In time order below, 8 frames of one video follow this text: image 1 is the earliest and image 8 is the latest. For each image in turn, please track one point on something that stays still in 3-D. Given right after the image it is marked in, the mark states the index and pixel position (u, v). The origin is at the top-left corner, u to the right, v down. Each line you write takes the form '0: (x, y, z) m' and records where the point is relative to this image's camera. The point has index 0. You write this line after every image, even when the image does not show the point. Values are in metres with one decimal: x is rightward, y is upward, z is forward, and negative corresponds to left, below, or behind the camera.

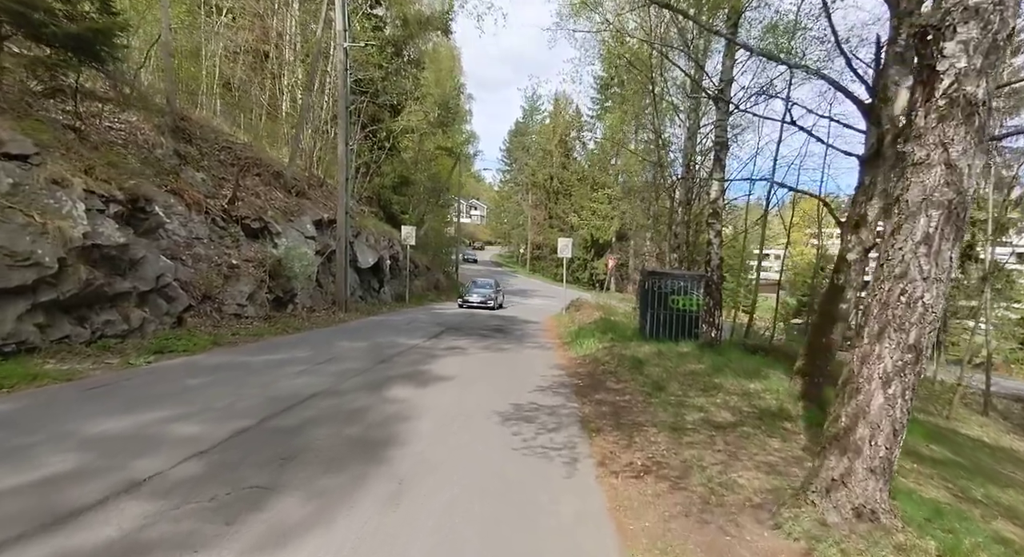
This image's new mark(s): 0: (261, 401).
0: (-3.0, -1.5, +7.1) m
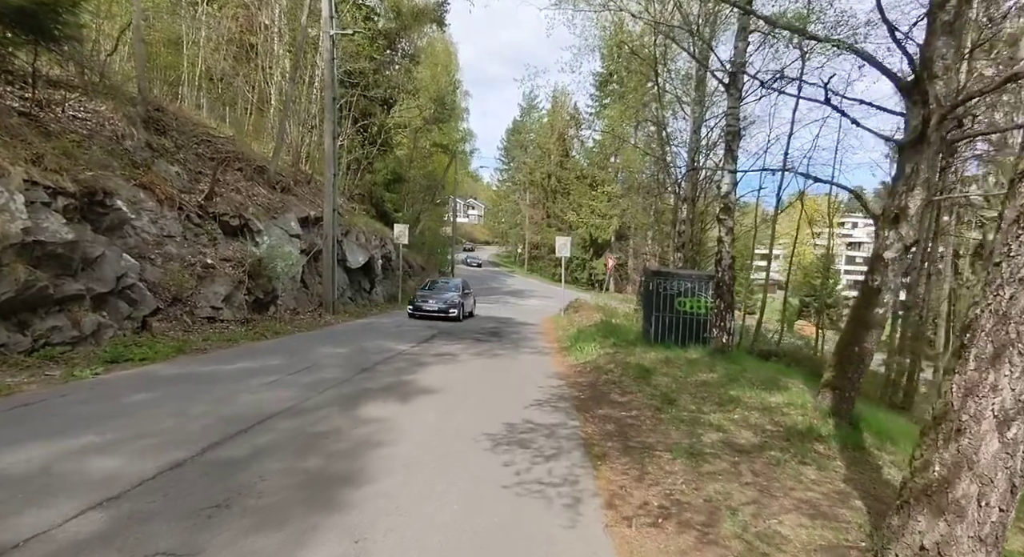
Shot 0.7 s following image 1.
0: (-3.1, -1.5, +6.1) m
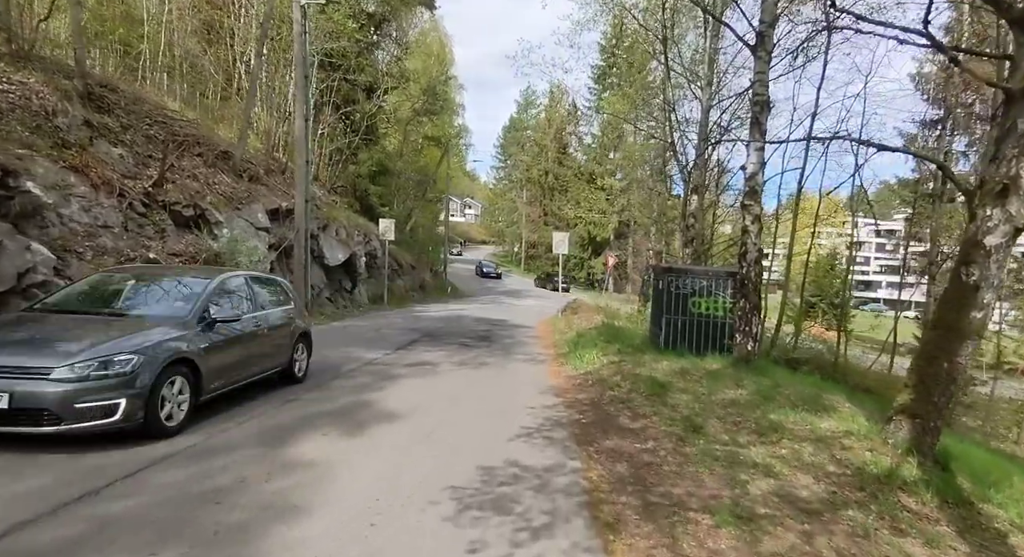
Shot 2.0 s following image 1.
0: (-3.3, -1.4, +4.3) m
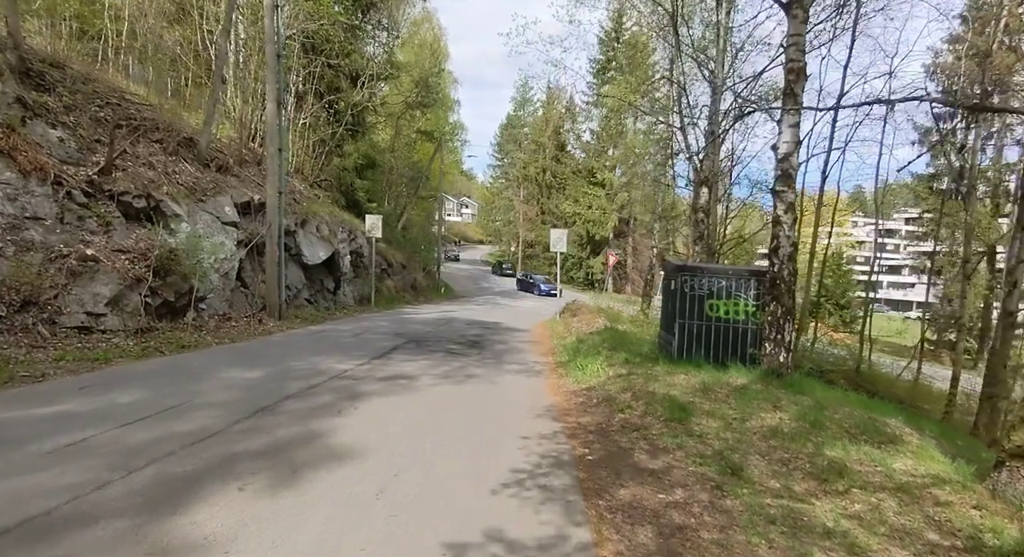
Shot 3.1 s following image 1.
0: (-3.4, -1.4, +2.7) m
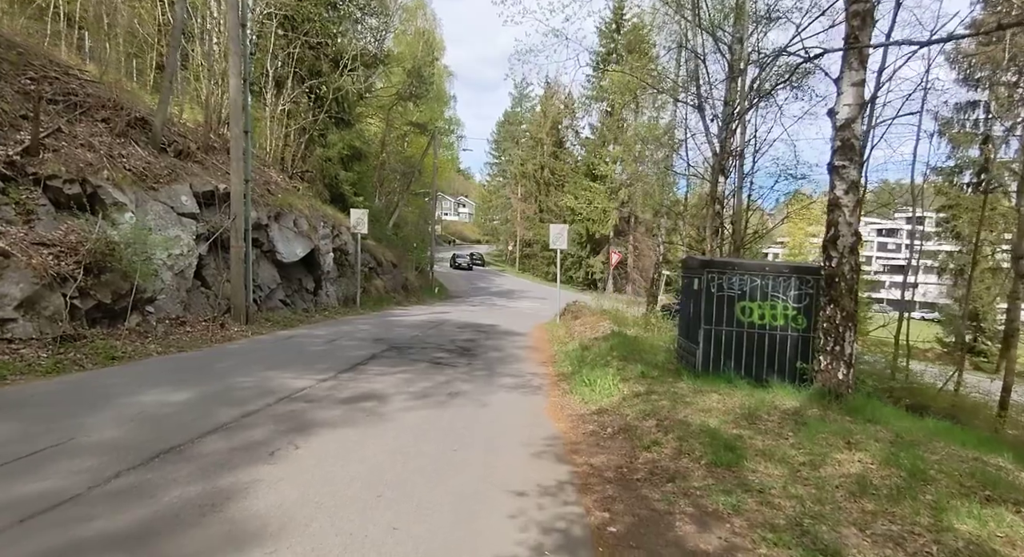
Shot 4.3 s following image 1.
0: (-3.5, -1.4, +1.0) m
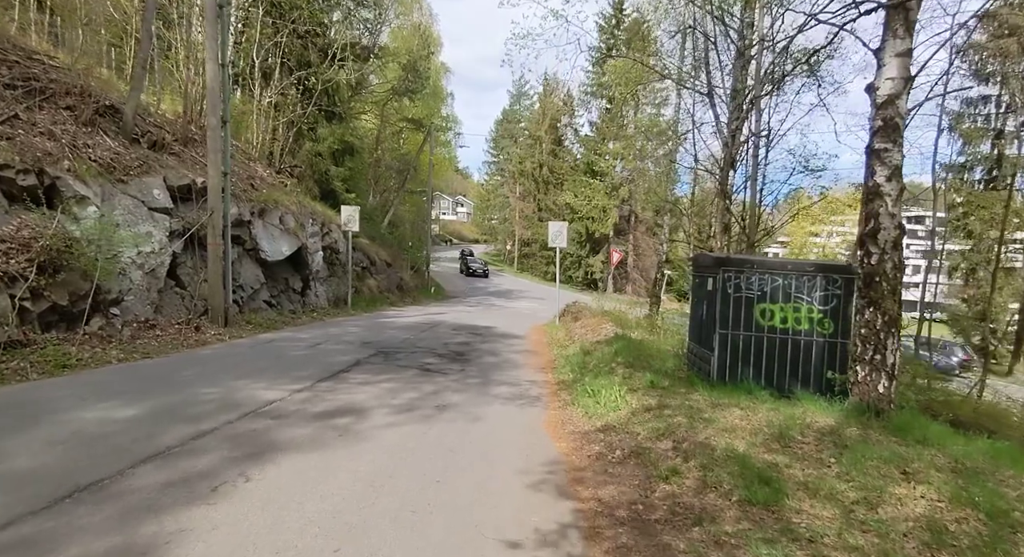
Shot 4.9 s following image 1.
0: (-3.5, -1.4, +0.1) m
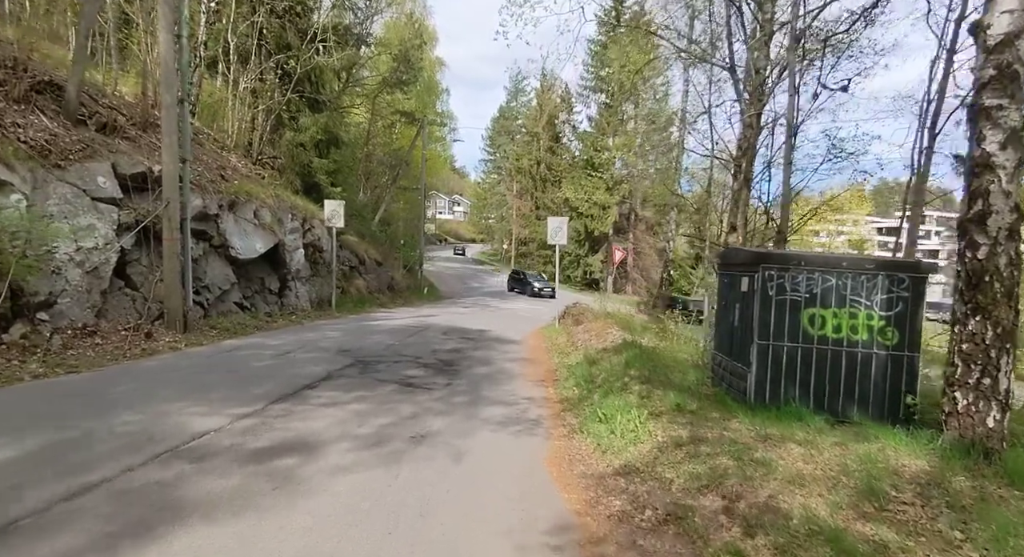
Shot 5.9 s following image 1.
0: (-3.6, -1.4, -1.4) m
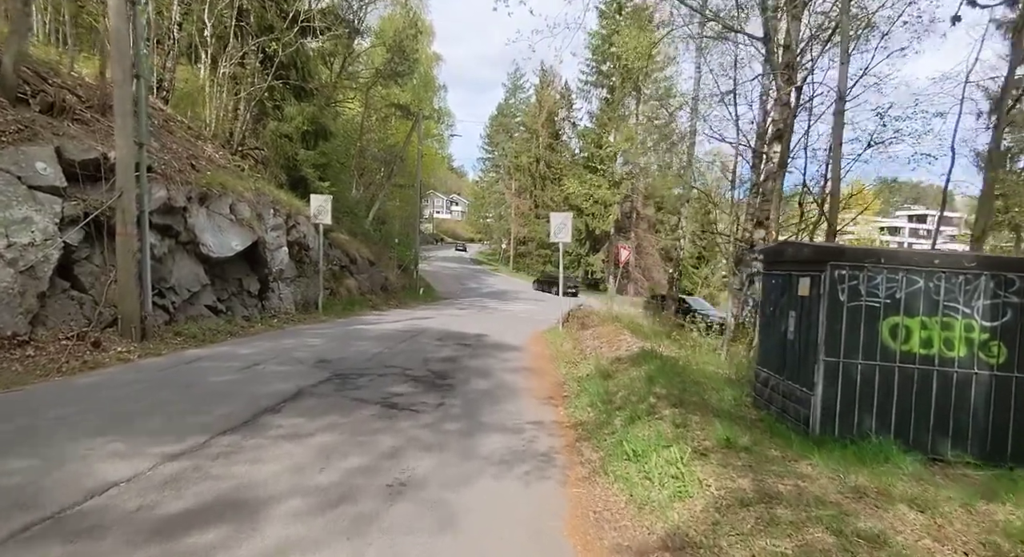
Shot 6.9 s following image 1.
0: (-3.5, -1.4, -2.8) m
